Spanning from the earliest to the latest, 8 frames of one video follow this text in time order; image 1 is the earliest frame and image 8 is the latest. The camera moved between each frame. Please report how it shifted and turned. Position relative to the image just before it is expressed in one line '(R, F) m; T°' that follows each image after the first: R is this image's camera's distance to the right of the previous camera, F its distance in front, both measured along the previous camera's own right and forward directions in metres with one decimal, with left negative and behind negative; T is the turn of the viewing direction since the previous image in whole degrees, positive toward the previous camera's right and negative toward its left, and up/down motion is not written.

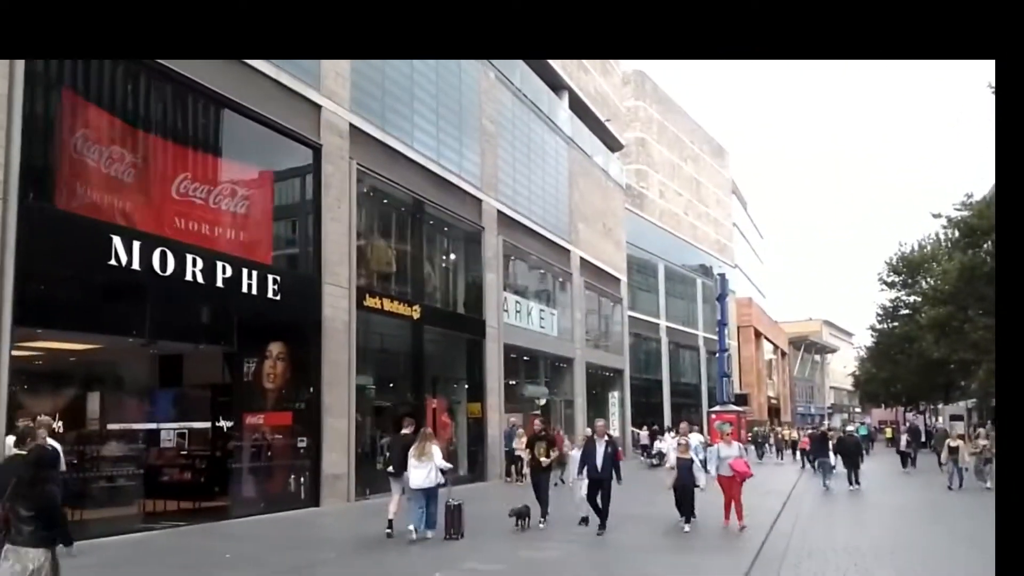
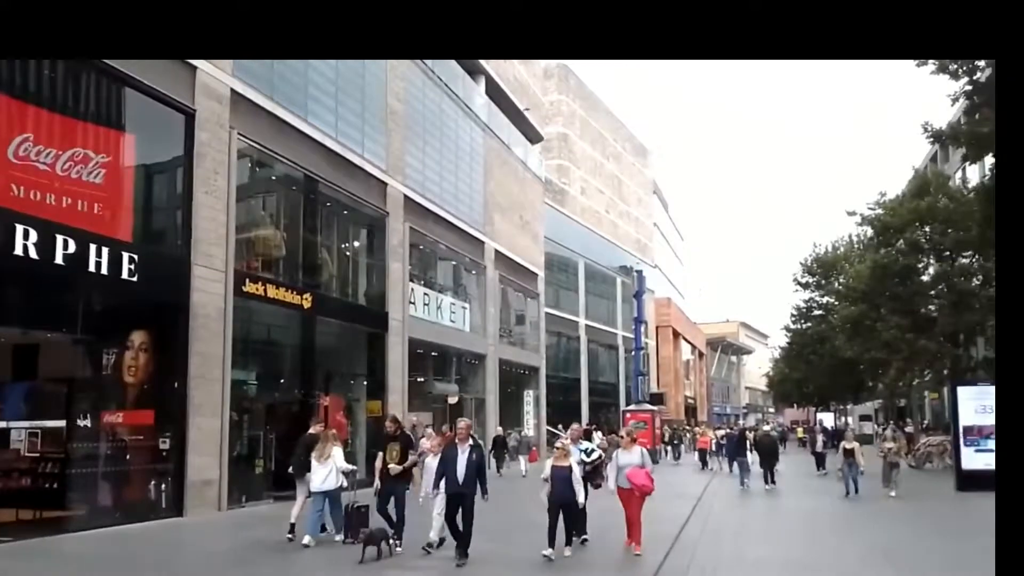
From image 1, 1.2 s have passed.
(+0.7, +1.8) m; +5°
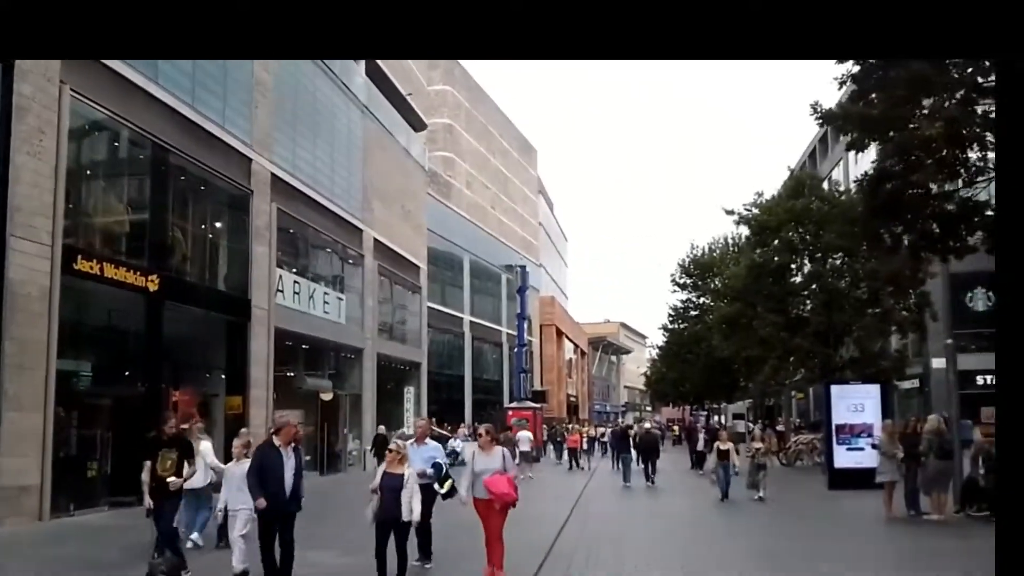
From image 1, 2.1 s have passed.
(+0.4, +1.3) m; +8°
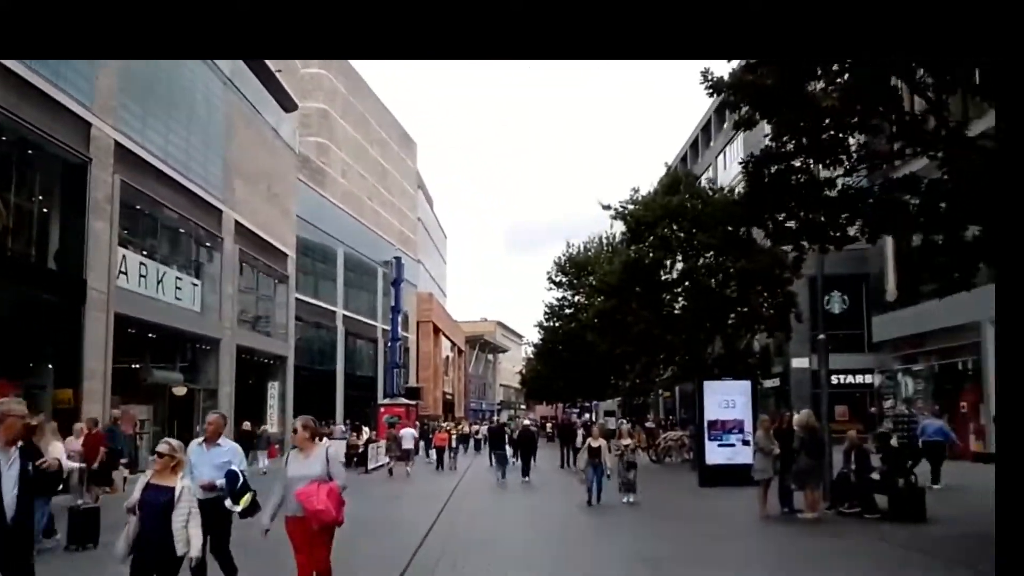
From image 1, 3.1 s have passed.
(+0.3, +1.3) m; +8°
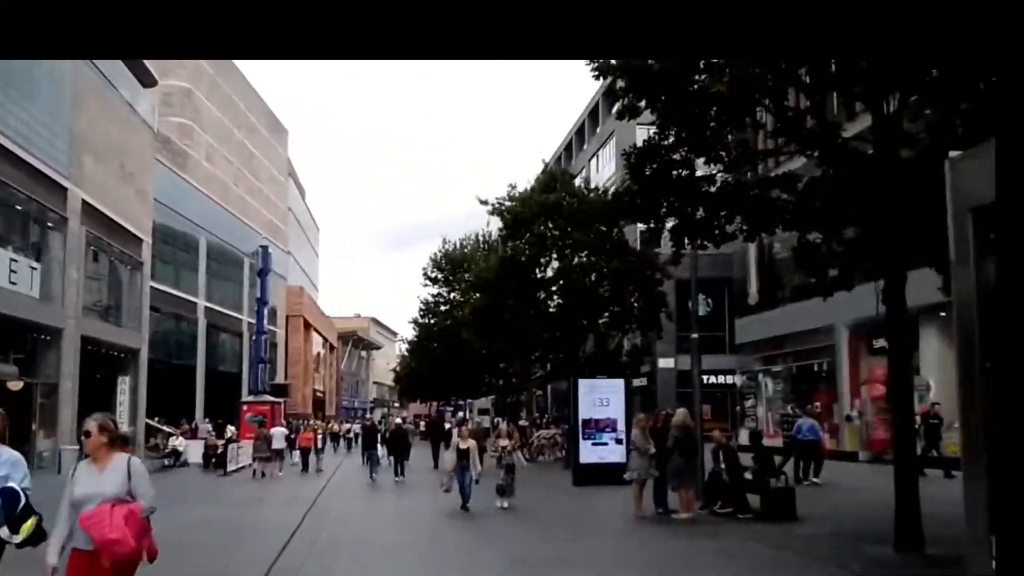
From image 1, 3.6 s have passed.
(+0.1, +0.8) m; +9°
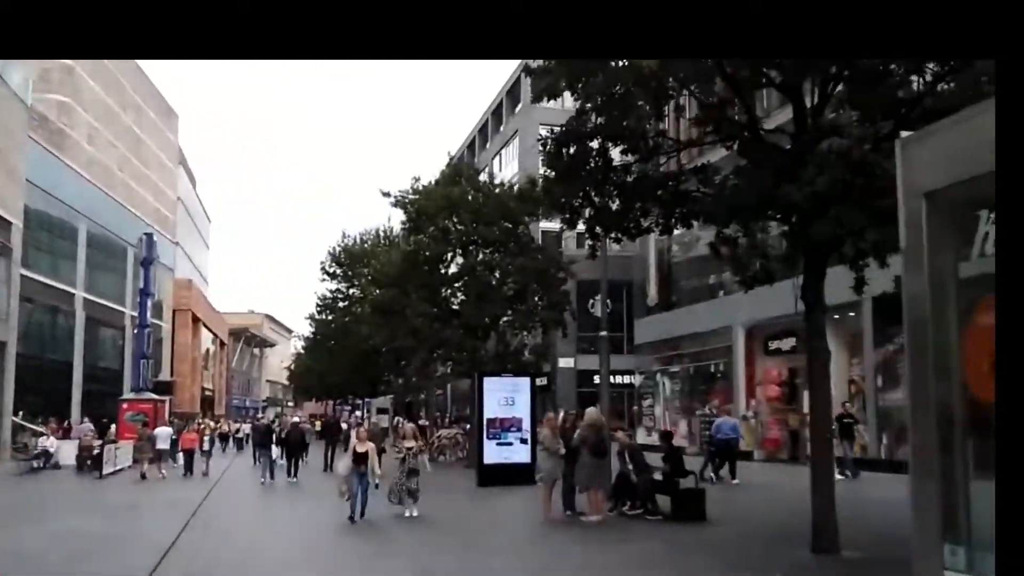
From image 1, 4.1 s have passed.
(-0.1, +0.7) m; +7°
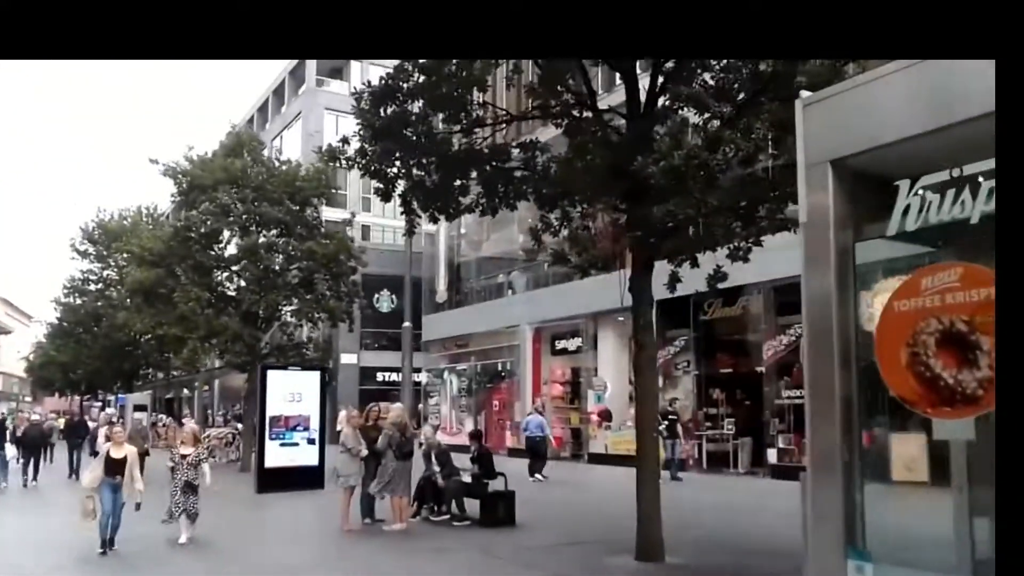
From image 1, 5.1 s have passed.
(-0.4, +1.3) m; +15°
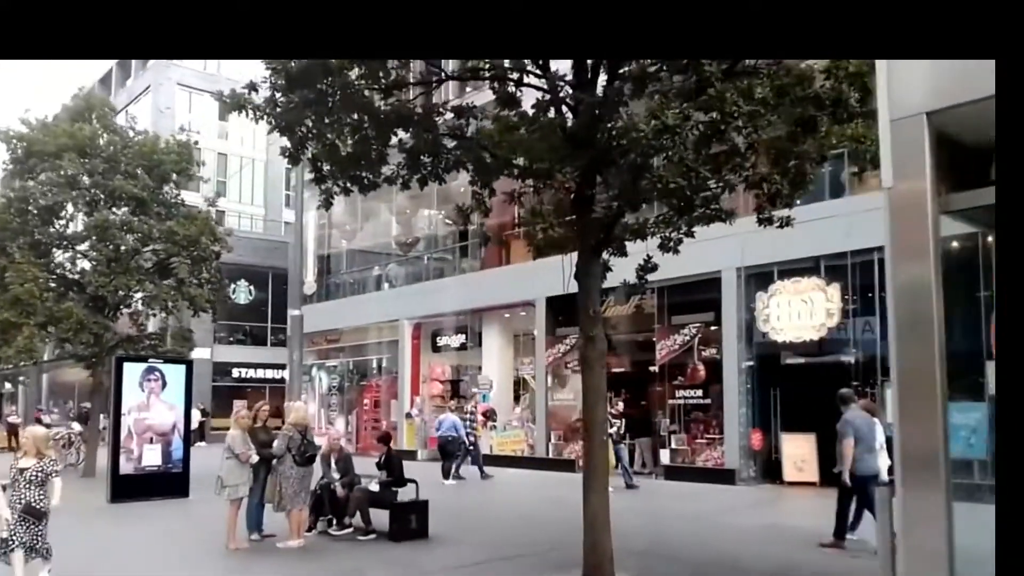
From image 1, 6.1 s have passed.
(-0.9, +1.2) m; +10°
